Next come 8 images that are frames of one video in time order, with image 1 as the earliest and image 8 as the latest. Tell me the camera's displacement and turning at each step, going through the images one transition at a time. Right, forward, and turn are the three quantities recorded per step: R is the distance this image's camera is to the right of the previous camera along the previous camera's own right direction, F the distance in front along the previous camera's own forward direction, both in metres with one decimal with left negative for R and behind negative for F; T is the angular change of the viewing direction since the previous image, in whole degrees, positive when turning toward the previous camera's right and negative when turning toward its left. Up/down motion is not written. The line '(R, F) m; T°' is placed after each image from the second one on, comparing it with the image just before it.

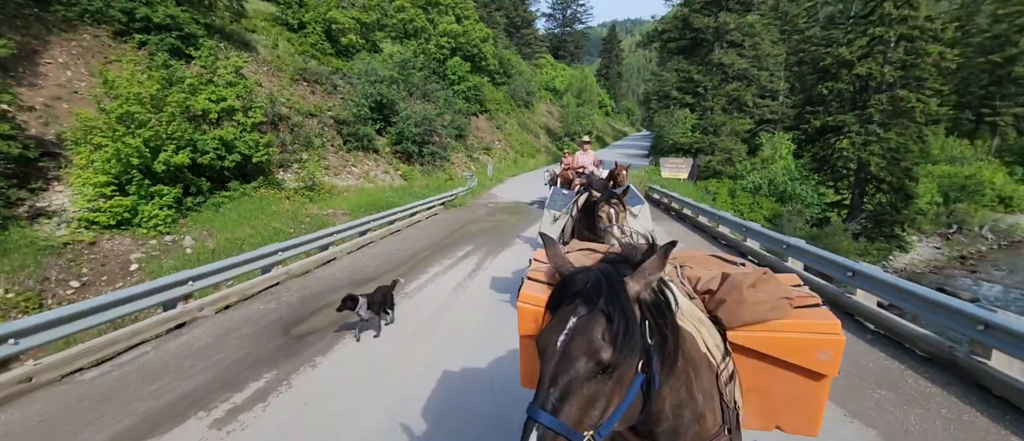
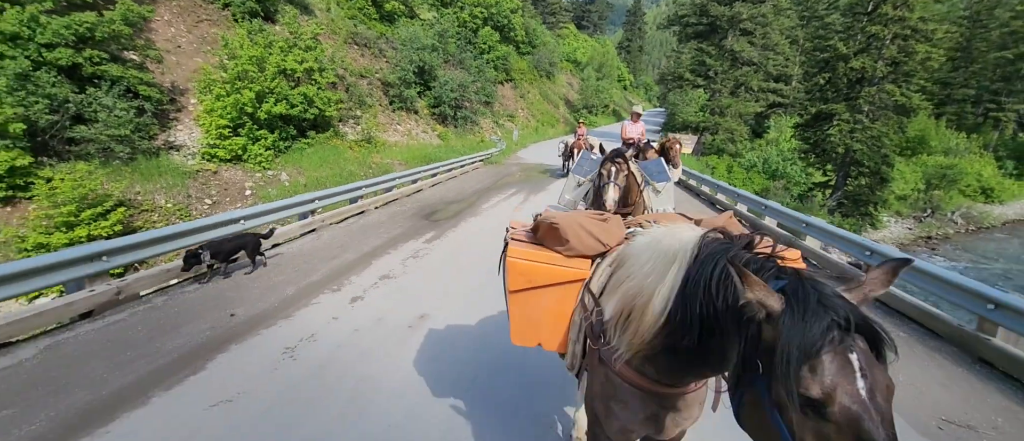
(-0.6, -2.5) m; -1°
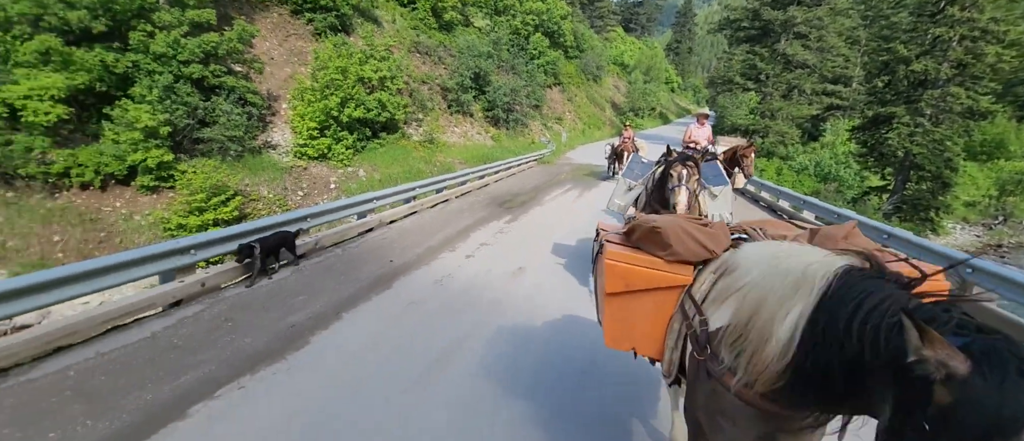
(-0.3, -1.1) m; -6°
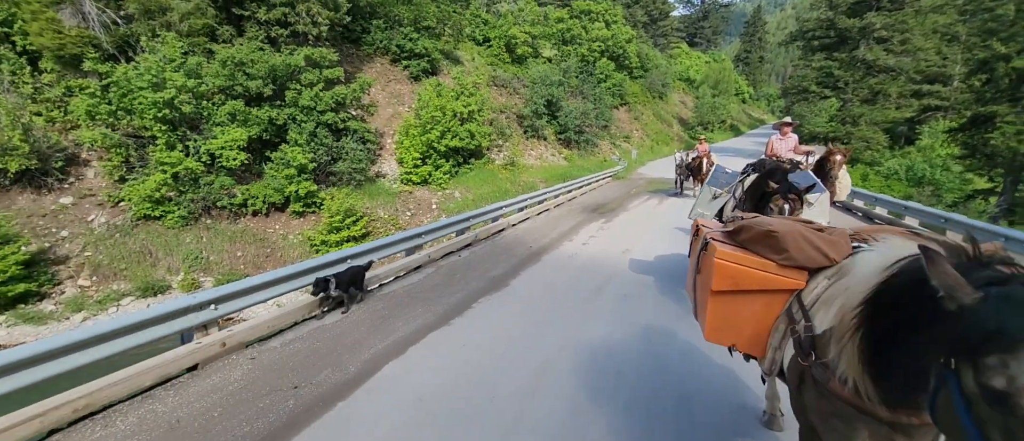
(-0.5, -1.6) m; -9°
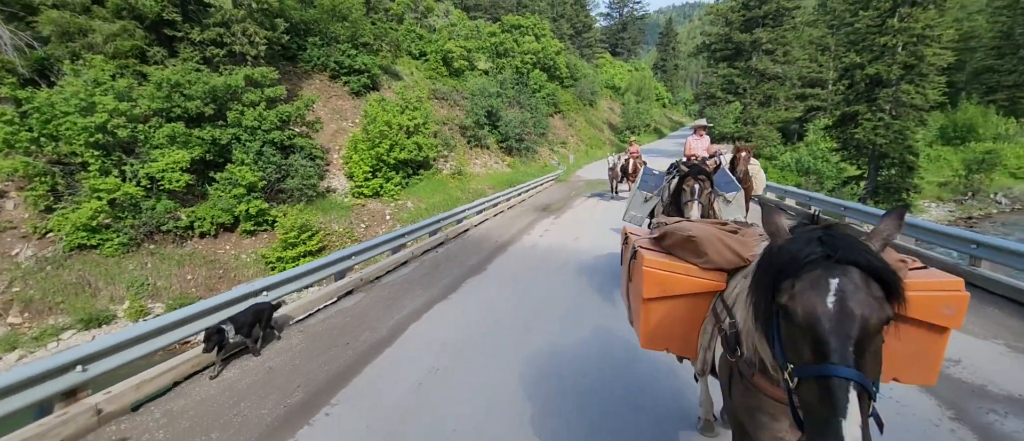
(-0.4, -1.1) m; +8°
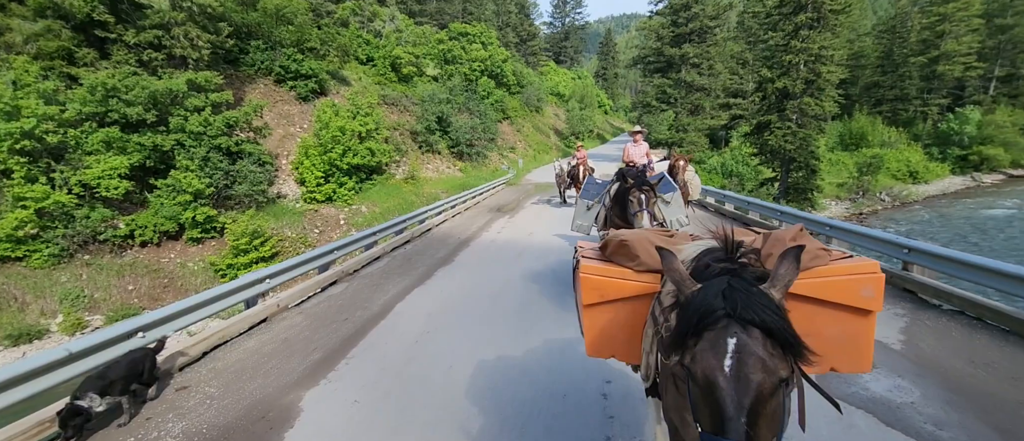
(-0.2, -0.9) m; +7°
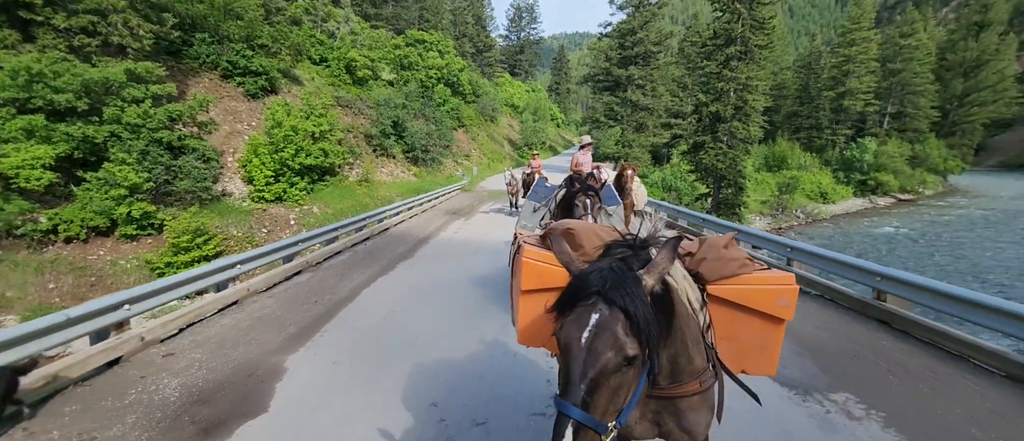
(-0.1, -0.6) m; +7°
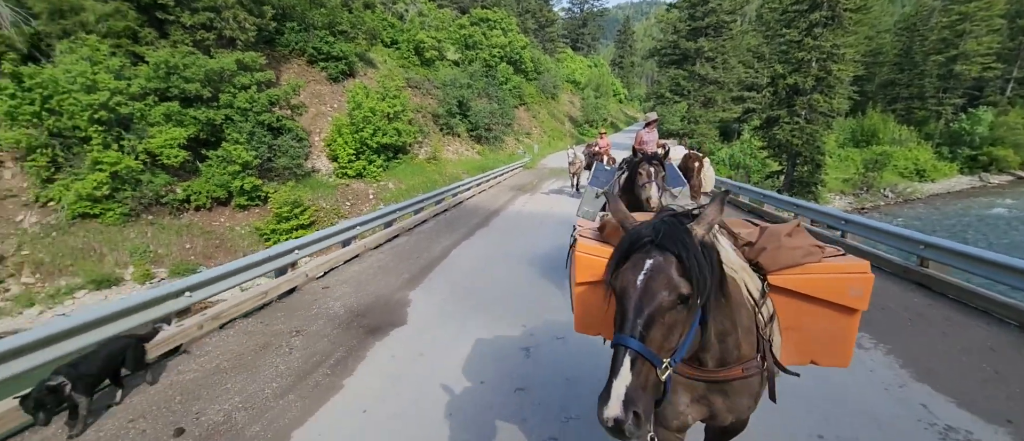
(-0.1, -0.7) m; -8°
